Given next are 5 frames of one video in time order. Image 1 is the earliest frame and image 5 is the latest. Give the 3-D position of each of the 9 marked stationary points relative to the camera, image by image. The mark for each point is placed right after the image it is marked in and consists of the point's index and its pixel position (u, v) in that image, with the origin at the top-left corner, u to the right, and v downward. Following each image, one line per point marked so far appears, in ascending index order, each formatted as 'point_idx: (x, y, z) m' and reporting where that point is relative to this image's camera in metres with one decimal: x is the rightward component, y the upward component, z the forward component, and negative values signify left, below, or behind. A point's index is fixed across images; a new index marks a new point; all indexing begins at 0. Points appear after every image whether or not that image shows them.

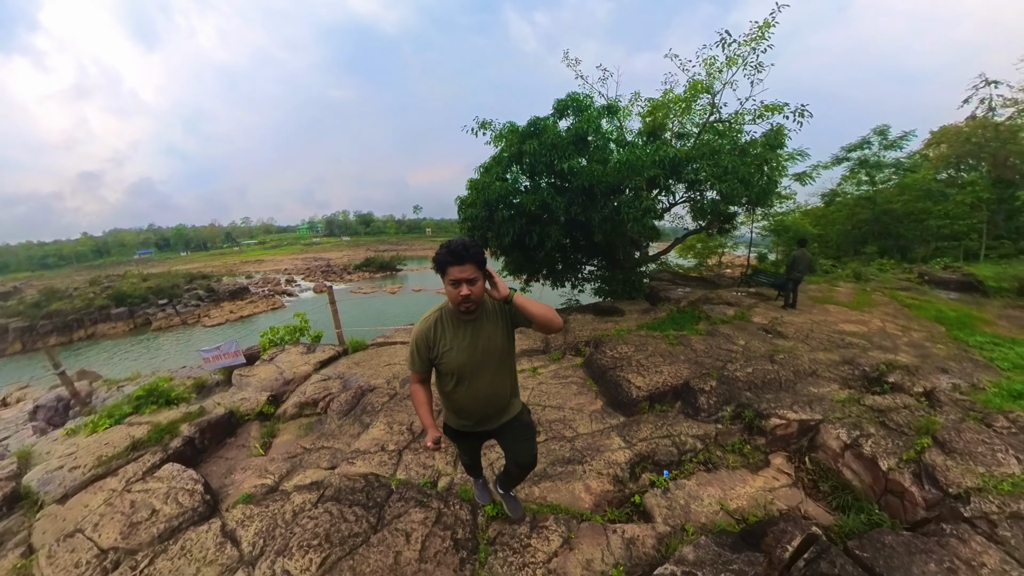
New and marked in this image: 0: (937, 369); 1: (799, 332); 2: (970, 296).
0: (+5.2, -0.9, +4.4) m
1: (+4.4, -0.6, +5.6) m
2: (+16.2, -0.2, +12.8) m
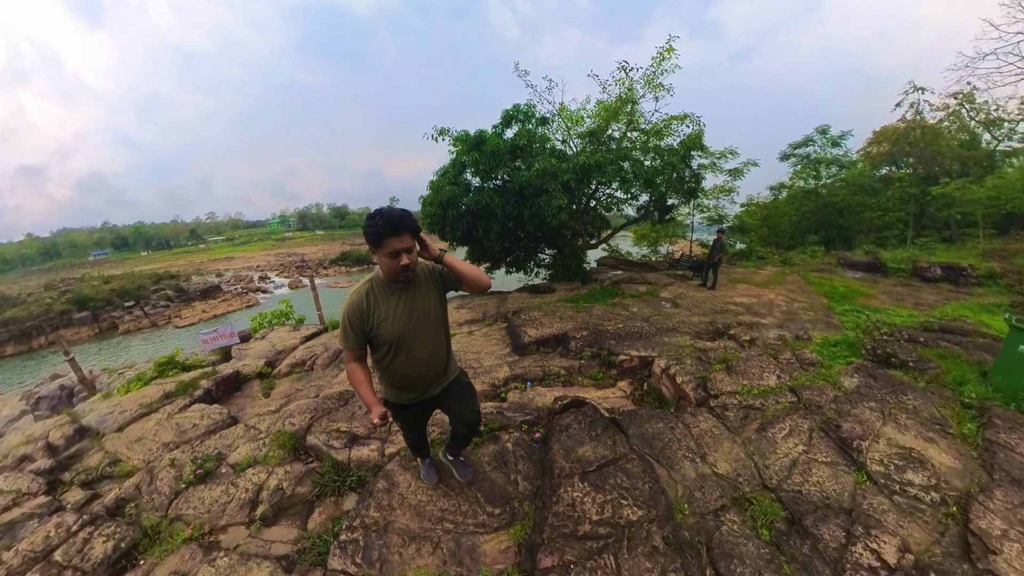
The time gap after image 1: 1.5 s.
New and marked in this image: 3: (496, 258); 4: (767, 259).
0: (+4.3, -0.5, +5.9) m
1: (+3.4, -0.3, +7.0) m
2: (+14.8, +0.6, +14.8) m
3: (-0.4, +0.9, +10.0) m
4: (+11.6, +1.3, +16.6) m
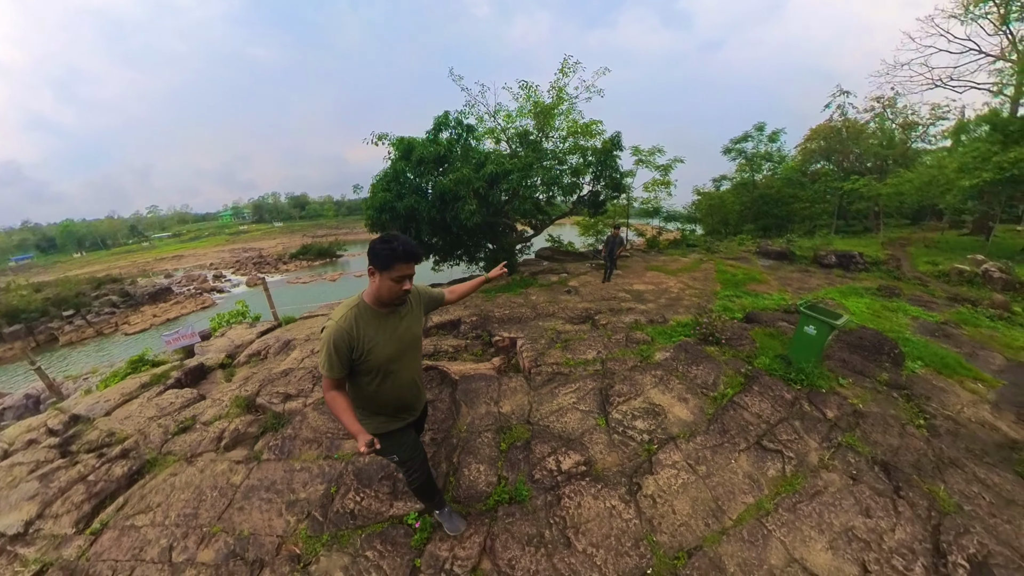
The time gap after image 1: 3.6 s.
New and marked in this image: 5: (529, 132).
0: (+2.8, -0.4, +7.5) m
1: (+1.8, -0.1, +8.5) m
2: (+12.7, +1.2, +17.0) m
3: (-2.2, +1.1, +11.3) m
4: (+9.3, +2.0, +18.6) m
5: (+0.5, +4.7, +11.2) m
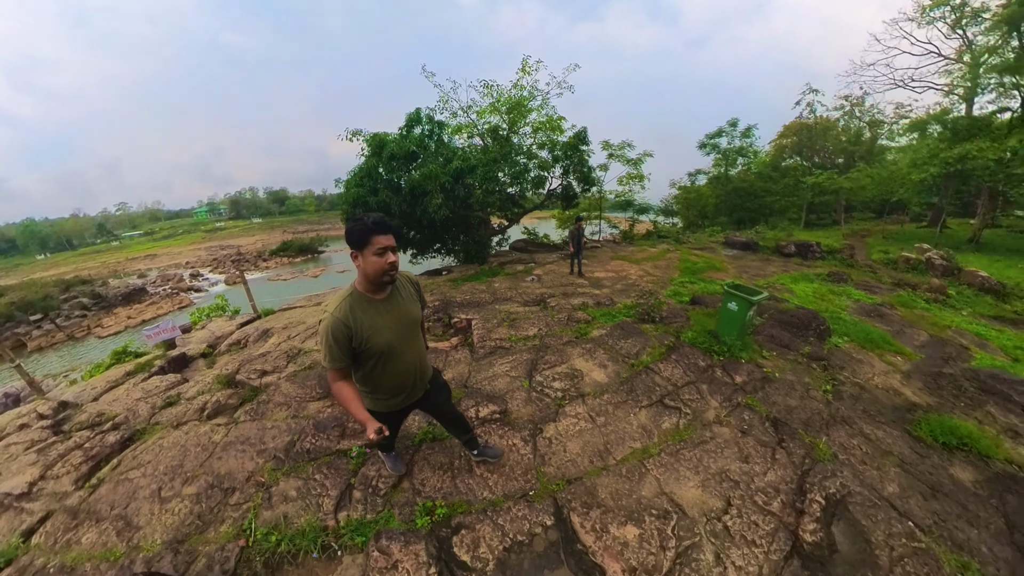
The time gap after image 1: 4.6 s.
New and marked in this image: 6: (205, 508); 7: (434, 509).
0: (+2.0, -0.1, +8.1) m
1: (+1.0, +0.2, +9.1) m
2: (+11.6, +1.8, +17.9) m
3: (-3.2, +1.3, +11.7) m
4: (+8.1, +2.5, +19.3) m
5: (-0.5, +5.0, +11.6) m
6: (-2.4, -1.7, +2.9) m
7: (-0.6, -1.5, +2.6) m
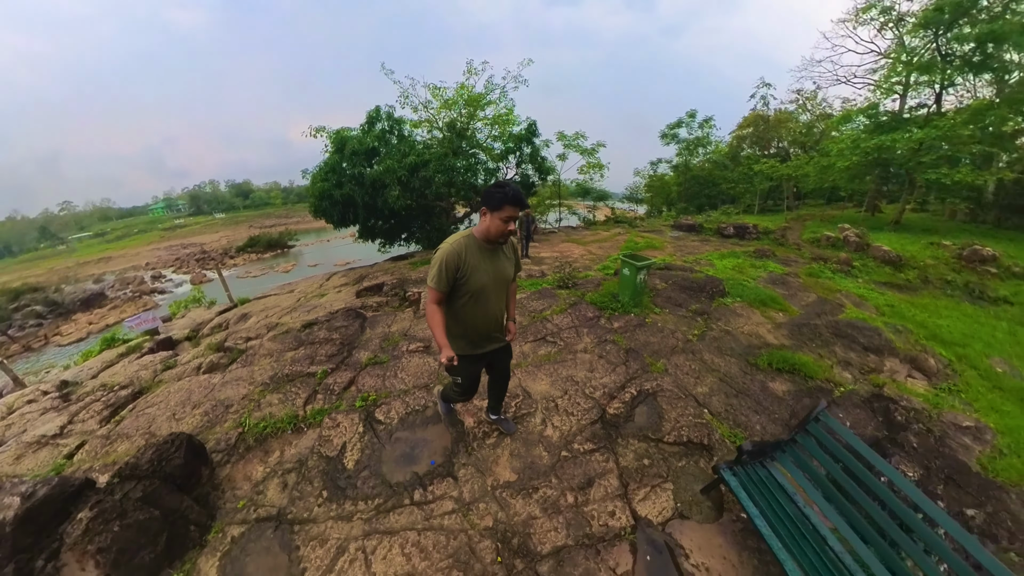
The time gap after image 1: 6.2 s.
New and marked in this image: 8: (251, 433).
0: (+0.7, +0.5, +9.4) m
1: (-0.3, +0.8, +10.3) m
2: (+9.7, +3.0, +19.6) m
3: (-4.6, +1.8, +12.6) m
4: (+6.2, +3.6, +20.8) m
5: (-2.1, +5.6, +12.6) m
6: (-3.2, -1.4, +3.9) m
7: (-1.4, -1.2, +3.8) m
8: (-2.5, -1.4, +3.5) m
